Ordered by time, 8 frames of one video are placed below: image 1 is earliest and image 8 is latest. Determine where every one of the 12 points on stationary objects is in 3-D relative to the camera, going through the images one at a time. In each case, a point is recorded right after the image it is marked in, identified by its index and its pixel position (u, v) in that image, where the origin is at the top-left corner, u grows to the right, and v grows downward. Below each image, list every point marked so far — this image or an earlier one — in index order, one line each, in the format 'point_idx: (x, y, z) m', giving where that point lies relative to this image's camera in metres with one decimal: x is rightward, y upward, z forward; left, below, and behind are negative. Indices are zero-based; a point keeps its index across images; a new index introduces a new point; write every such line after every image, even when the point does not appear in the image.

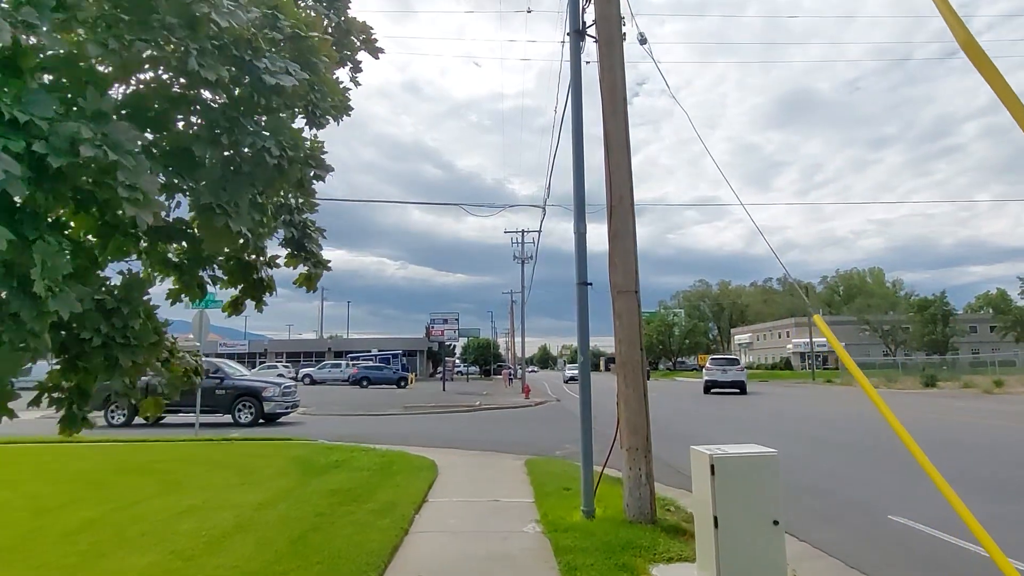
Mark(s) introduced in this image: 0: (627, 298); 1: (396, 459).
0: (+1.1, -0.1, +6.9) m
1: (-1.9, -2.7, +11.3) m
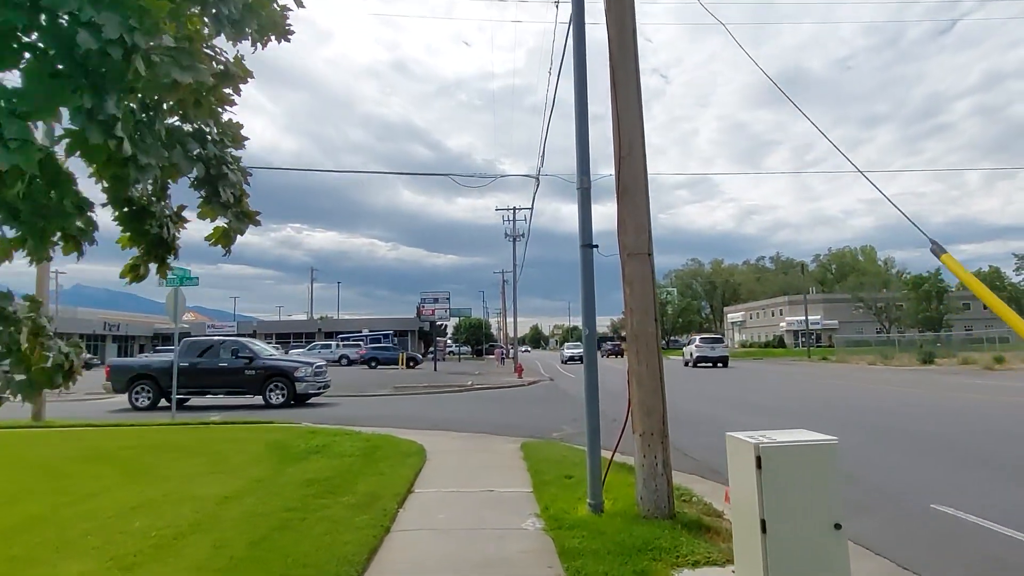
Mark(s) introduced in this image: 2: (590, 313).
0: (+1.1, +0.2, +6.0) m
1: (-1.9, -2.3, +10.5) m
2: (+0.7, -0.2, +6.4) m
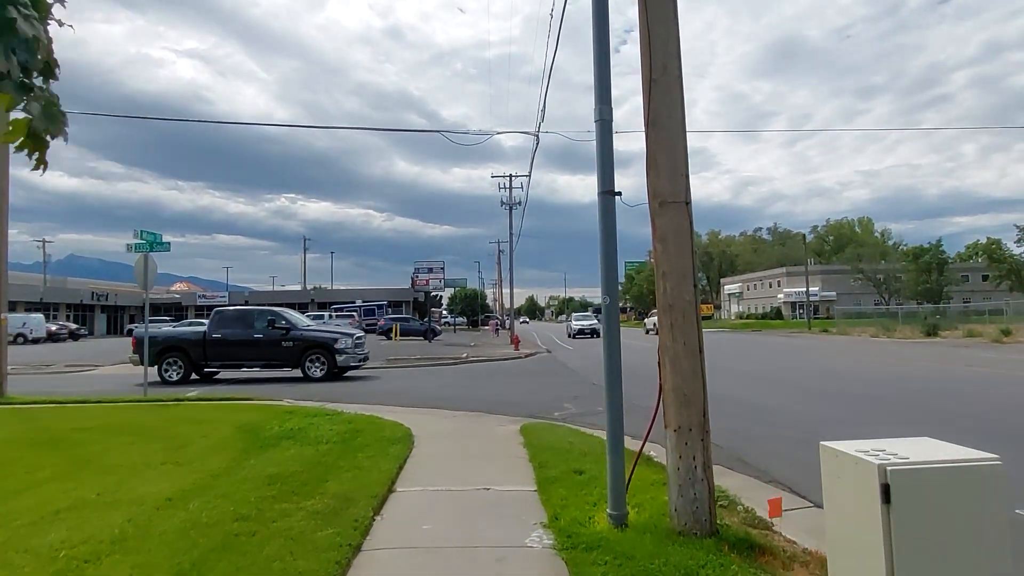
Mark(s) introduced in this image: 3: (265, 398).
0: (+1.1, +0.5, +4.8) m
1: (-1.9, -1.8, +9.3) m
2: (+0.7, +0.1, +5.2) m
3: (-5.2, -2.3, +15.2) m
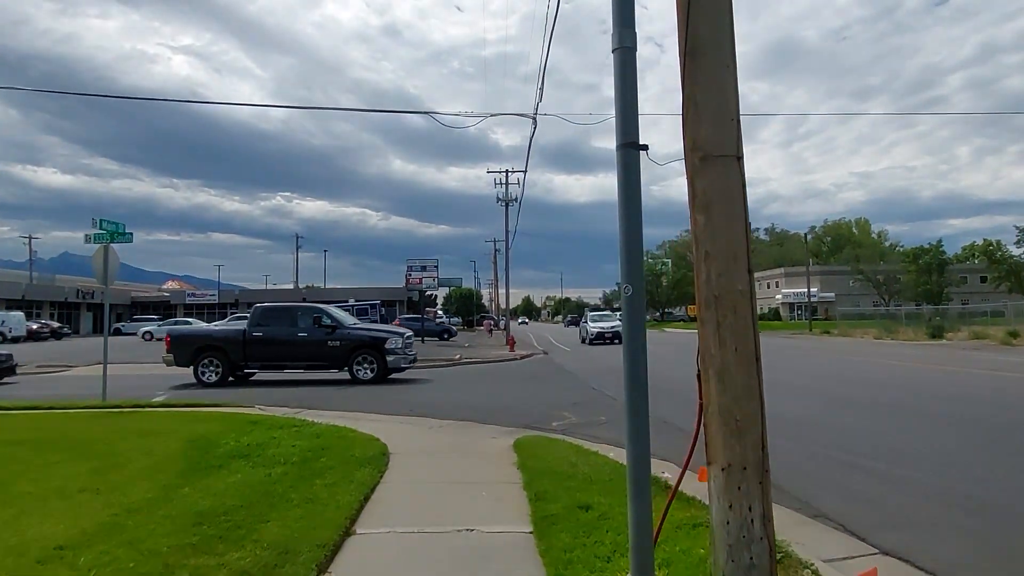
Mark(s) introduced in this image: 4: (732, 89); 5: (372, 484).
0: (+1.0, +0.6, +3.5) m
1: (-2.0, -1.7, +8.0) m
2: (+0.7, +0.1, +3.9) m
3: (-5.3, -2.2, +13.9) m
4: (+1.1, +1.0, +3.6) m
5: (-1.2, -1.7, +6.2) m
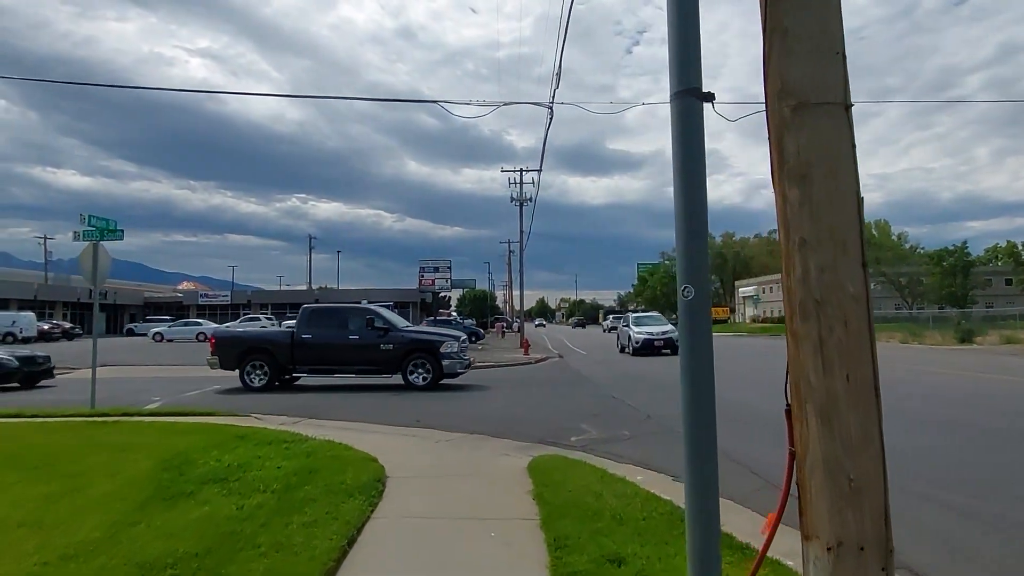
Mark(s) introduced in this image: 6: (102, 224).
0: (+1.1, +0.6, +2.5) m
1: (-1.9, -1.7, +7.1) m
2: (+0.7, +0.1, +2.9) m
3: (-5.1, -2.2, +13.0) m
4: (+1.2, +1.0, +2.6) m
5: (-1.1, -1.7, +5.2) m
6: (-7.7, +1.2, +13.7) m
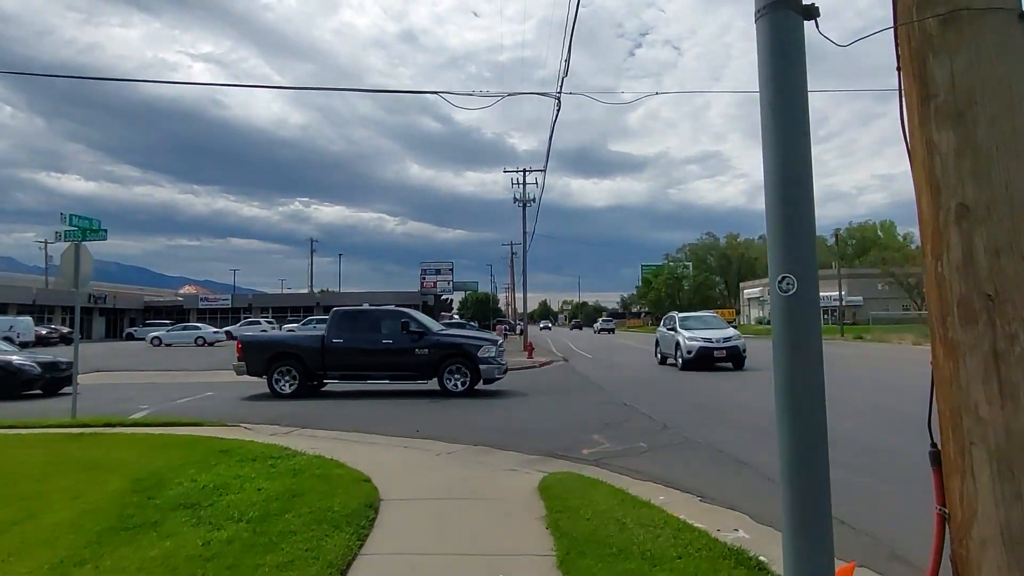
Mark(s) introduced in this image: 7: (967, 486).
0: (+1.1, +0.6, +1.7) m
1: (-1.8, -1.7, +6.3) m
2: (+0.8, +0.2, +2.1) m
3: (-5.0, -2.3, +12.3) m
4: (+1.2, +1.0, +1.8) m
5: (-1.0, -1.7, +4.4) m
6: (-7.6, +1.2, +12.9) m
7: (+1.1, -0.5, +1.7) m
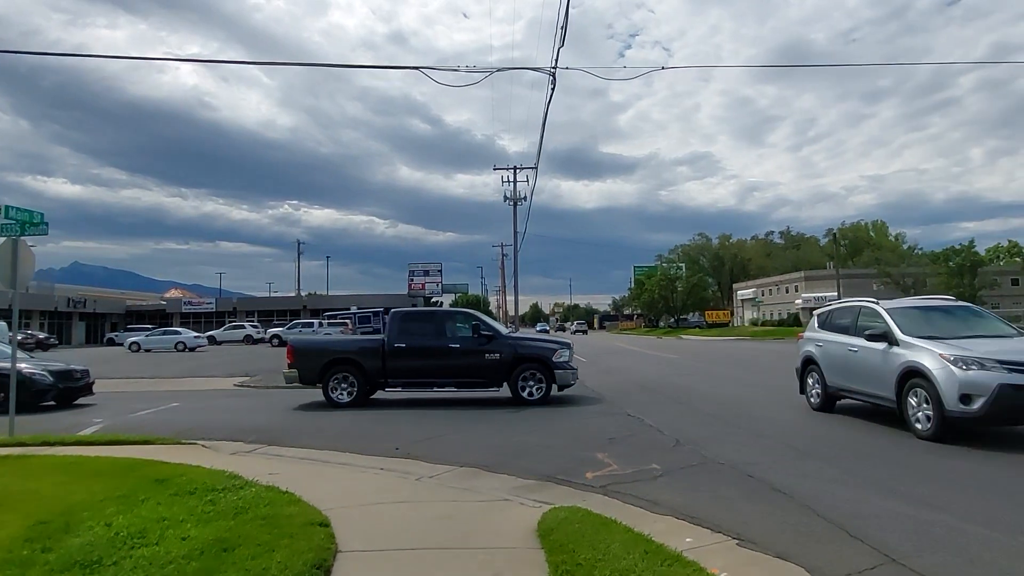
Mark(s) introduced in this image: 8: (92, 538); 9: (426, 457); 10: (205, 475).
0: (+1.1, +0.7, +0.5) m
1: (-1.9, -1.7, +5.0) m
2: (+0.8, +0.2, +0.8) m
3: (-5.1, -2.3, +10.9) m
4: (+1.2, +1.1, +0.5) m
5: (-1.0, -1.6, +3.1) m
6: (-7.8, +1.1, +11.5) m
7: (+1.1, -0.5, +0.4) m
8: (-2.9, -1.8, +5.1) m
9: (-1.1, -2.2, +9.3) m
10: (-3.0, -1.8, +7.1) m
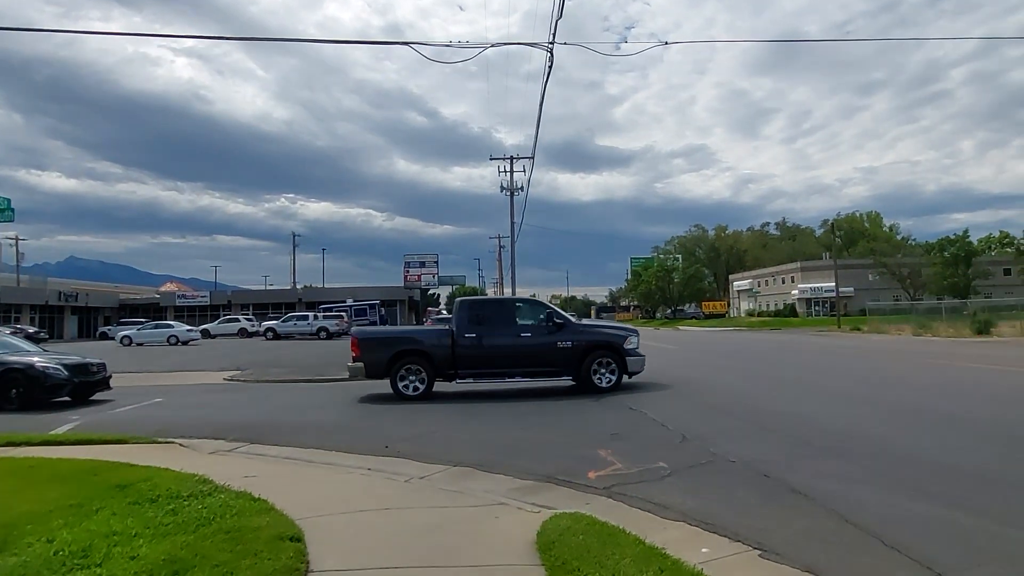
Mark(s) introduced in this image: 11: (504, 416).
0: (+1.1, +0.7, -0.2) m
1: (-1.9, -1.6, +4.3) m
2: (+0.8, +0.3, +0.2) m
3: (-5.1, -2.1, +10.3) m
4: (+1.2, +1.1, -0.1) m
5: (-1.1, -1.5, +2.5) m
6: (-7.8, +1.3, +10.9) m
7: (+1.1, -0.4, -0.2) m
8: (-3.0, -1.7, +4.5) m
9: (-1.1, -2.0, +8.7) m
10: (-3.1, -1.7, +6.4) m
11: (0.0, -2.0, +11.2) m
